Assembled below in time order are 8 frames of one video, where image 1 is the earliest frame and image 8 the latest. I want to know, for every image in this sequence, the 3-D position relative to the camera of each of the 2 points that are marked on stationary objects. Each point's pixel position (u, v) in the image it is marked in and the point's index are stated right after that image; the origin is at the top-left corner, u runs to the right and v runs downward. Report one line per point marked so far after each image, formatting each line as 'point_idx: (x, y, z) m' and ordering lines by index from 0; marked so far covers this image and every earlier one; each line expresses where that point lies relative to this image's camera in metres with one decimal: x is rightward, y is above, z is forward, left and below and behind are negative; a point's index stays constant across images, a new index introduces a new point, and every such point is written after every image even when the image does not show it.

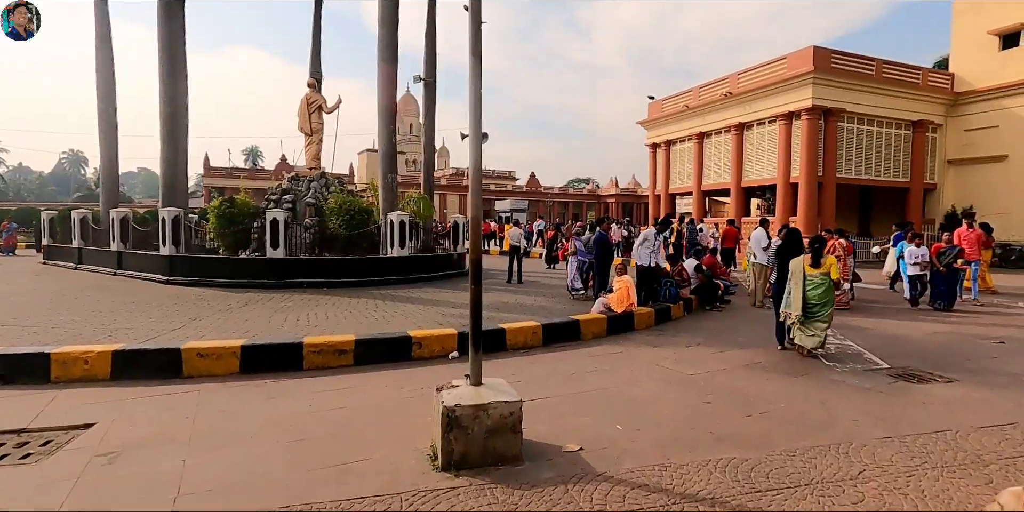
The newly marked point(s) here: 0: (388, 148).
0: (-3.3, +2.8, +14.0) m
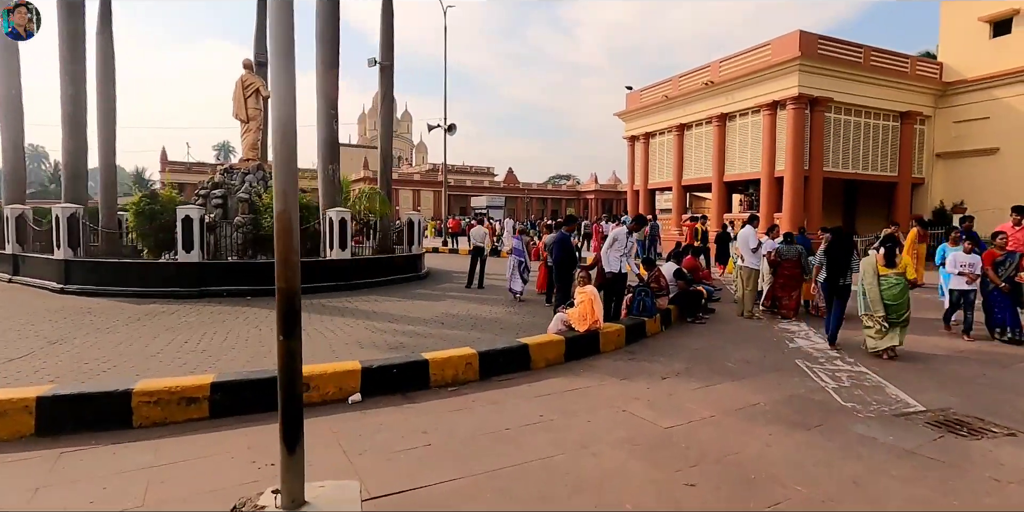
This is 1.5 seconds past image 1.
0: (-4.2, +2.8, +12.3) m
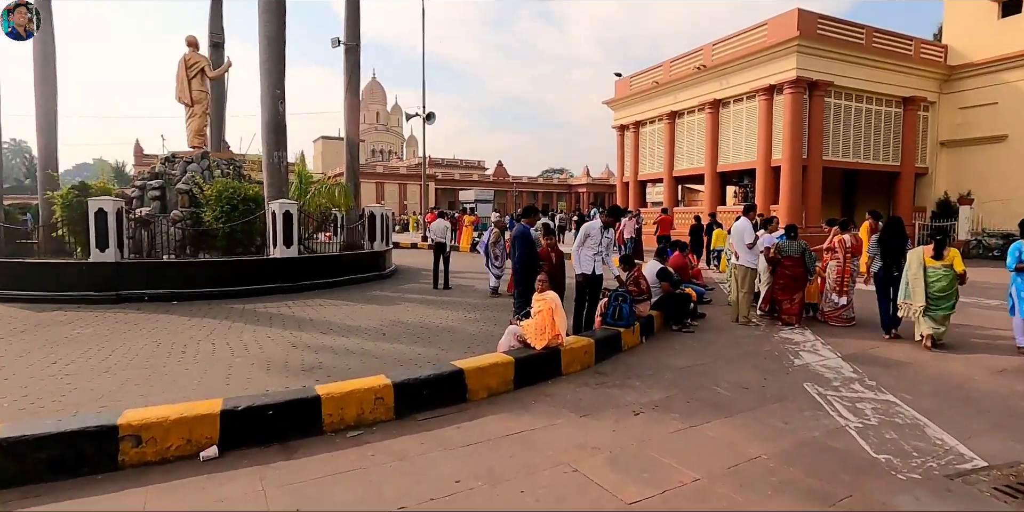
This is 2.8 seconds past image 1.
0: (-4.9, +2.8, +11.0) m
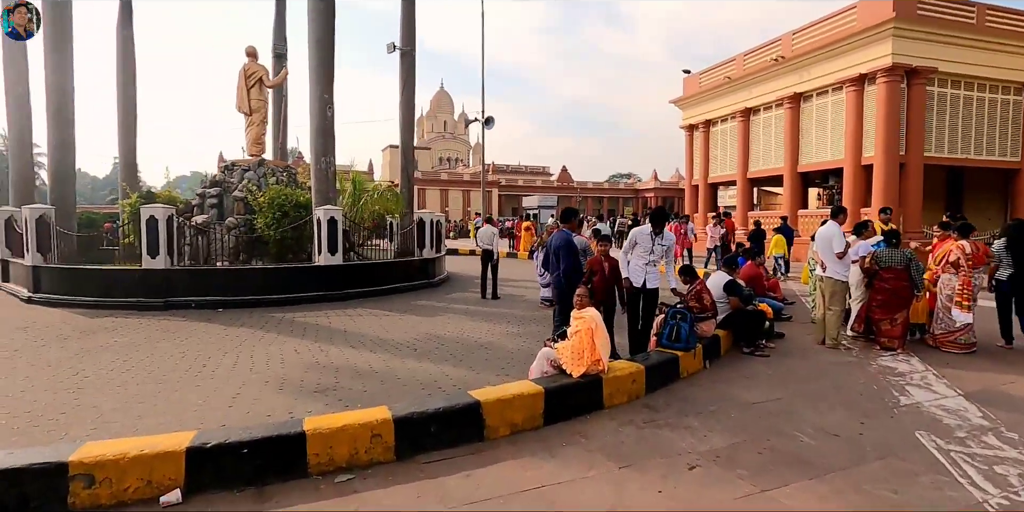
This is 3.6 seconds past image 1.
0: (-3.9, +2.7, +10.8) m
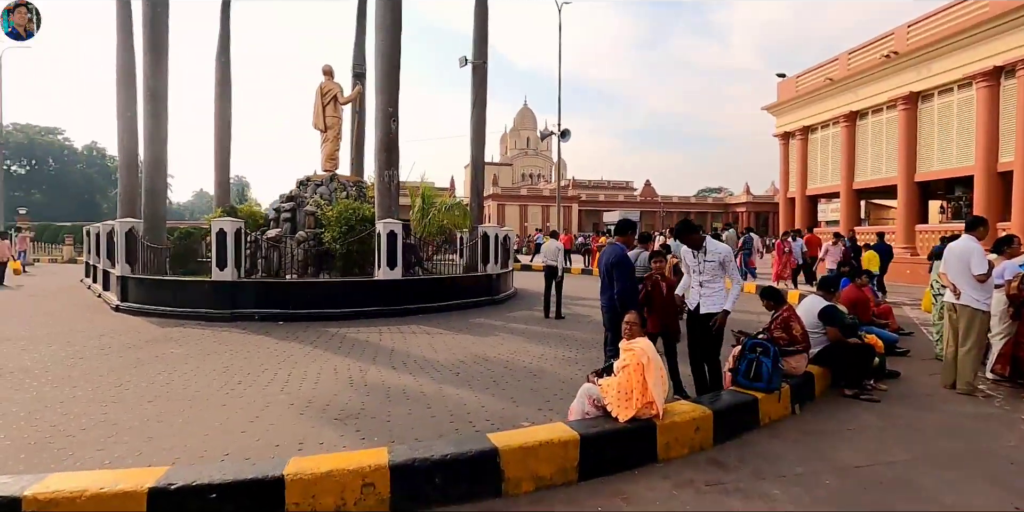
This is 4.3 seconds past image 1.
0: (-2.5, +2.4, +10.8) m
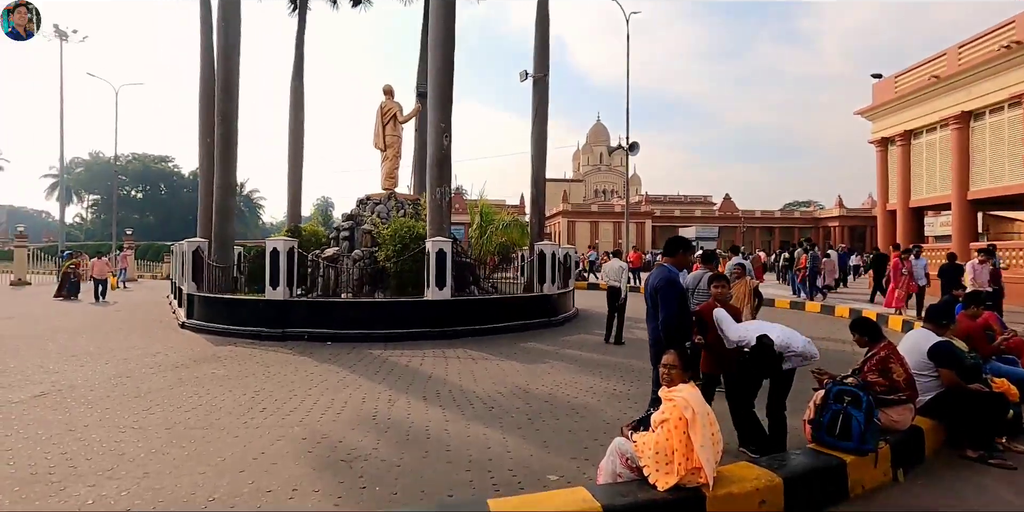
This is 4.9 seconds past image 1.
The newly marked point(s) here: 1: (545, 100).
0: (-1.4, +2.0, +10.6) m
1: (+0.9, +4.4, +15.2) m
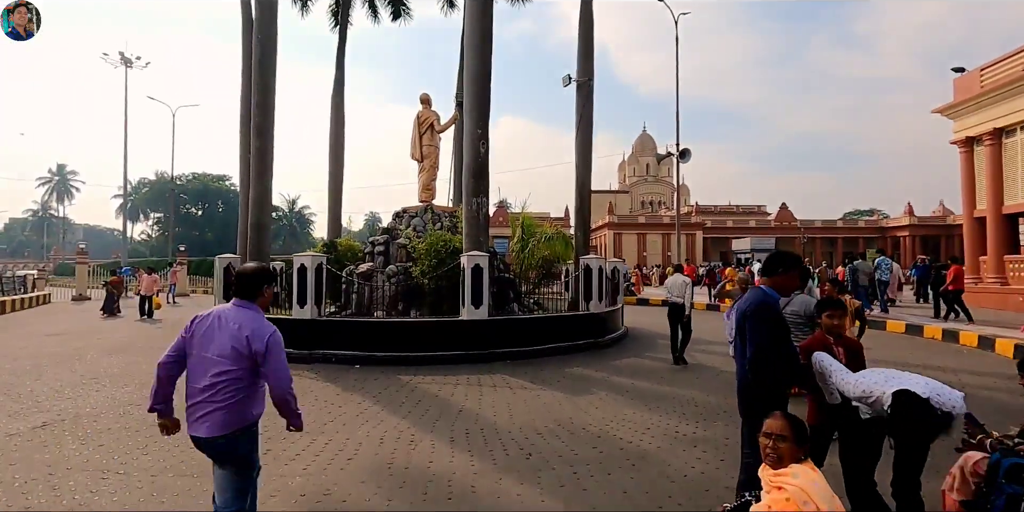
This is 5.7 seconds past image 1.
0: (-0.7, +1.7, +9.9) m
1: (+2.1, +4.1, +14.4) m
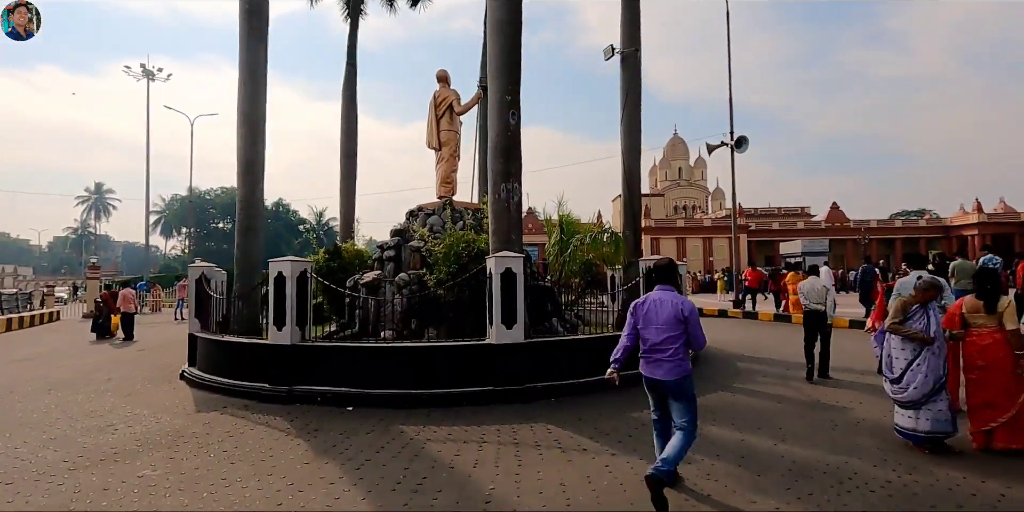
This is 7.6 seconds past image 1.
0: (-0.1, +1.7, +7.7) m
1: (+2.8, +4.0, +12.1) m
